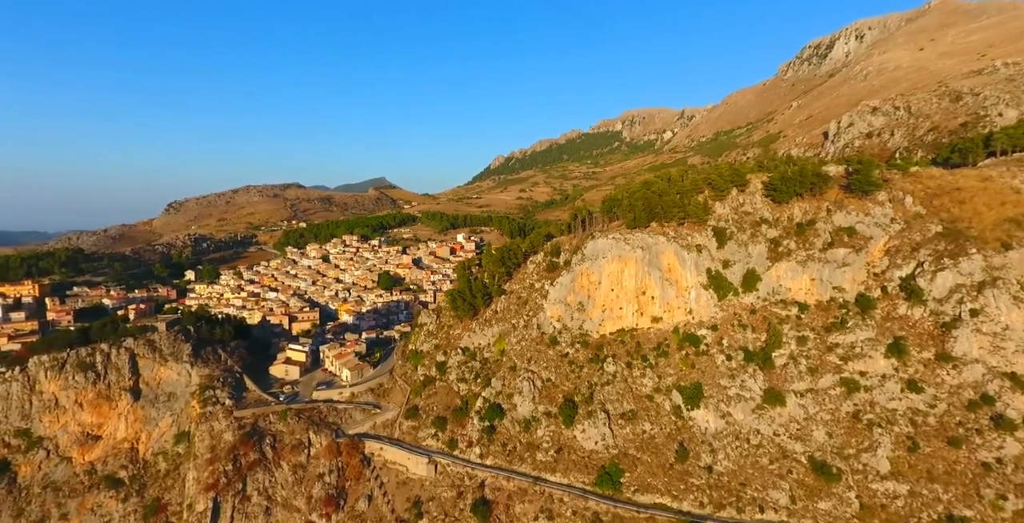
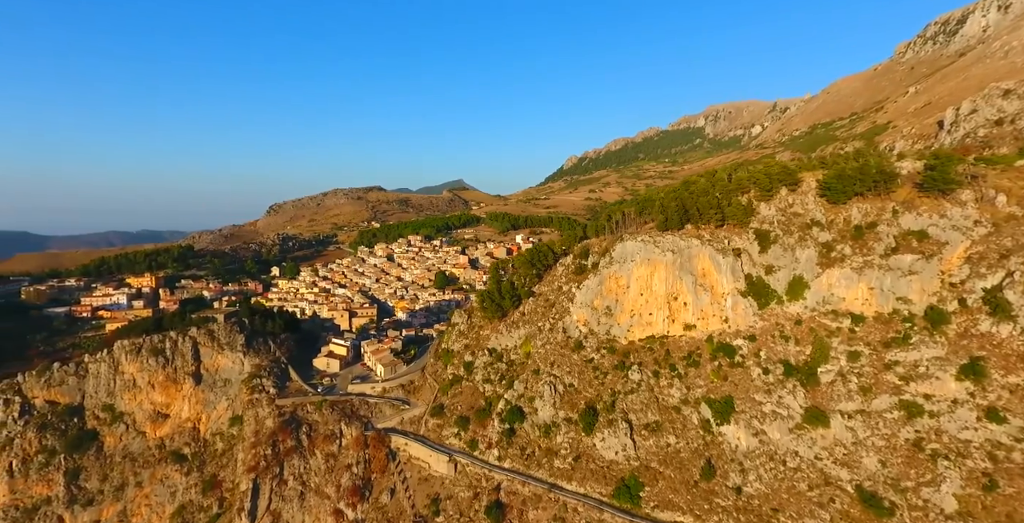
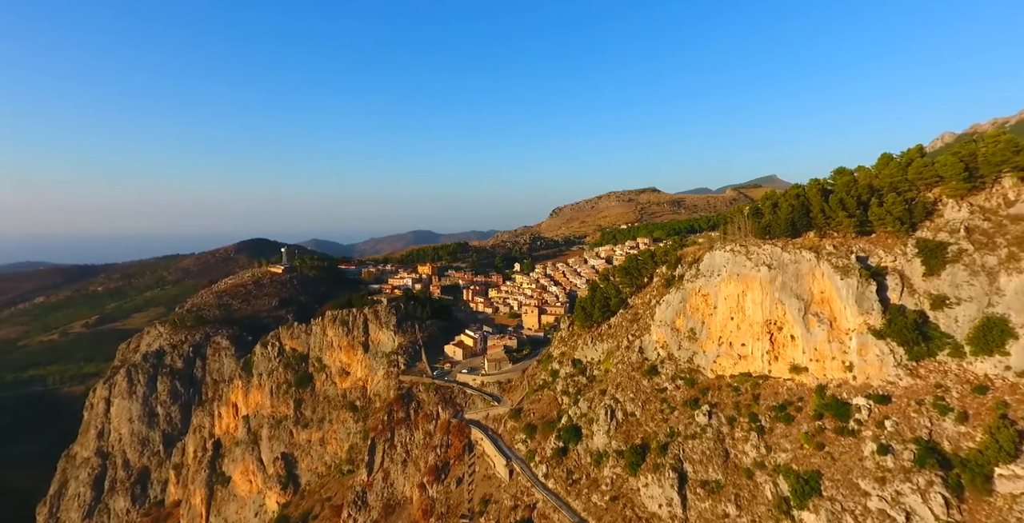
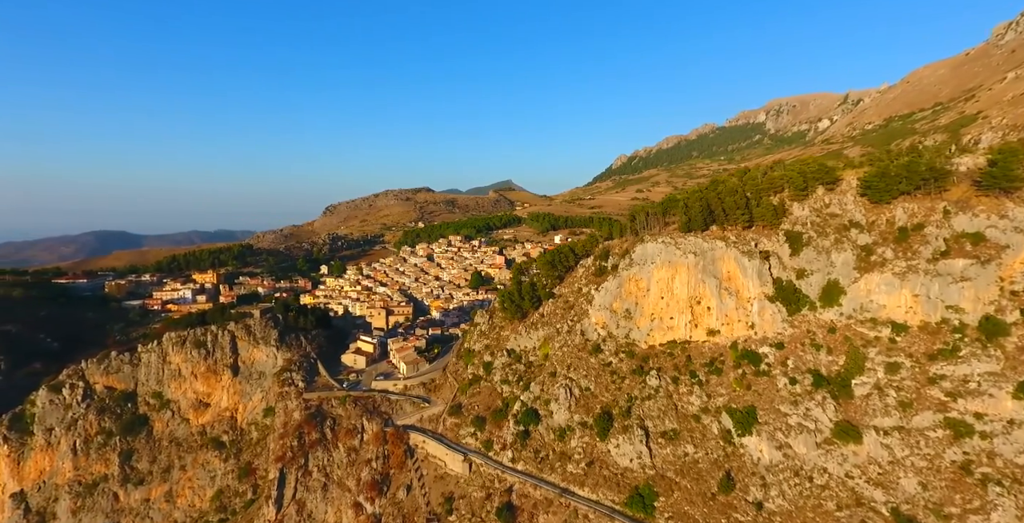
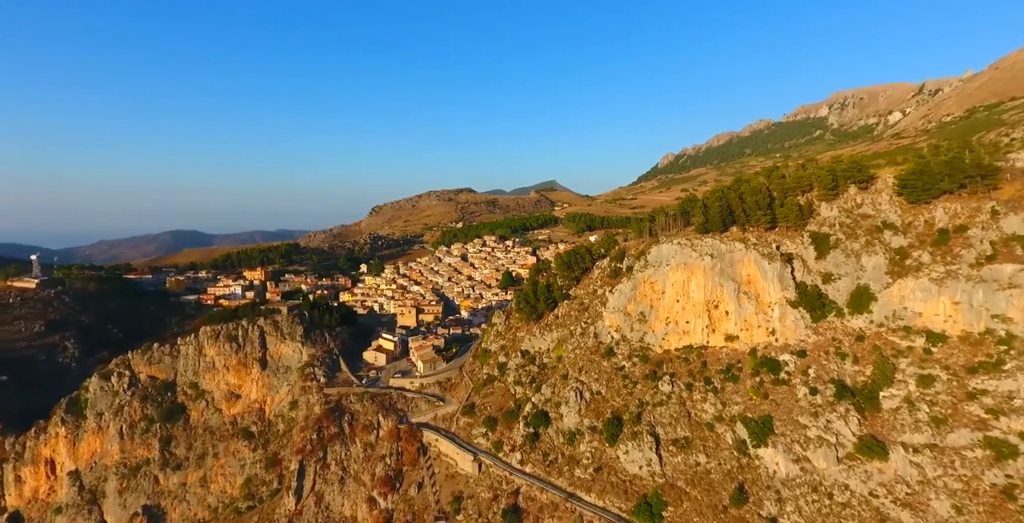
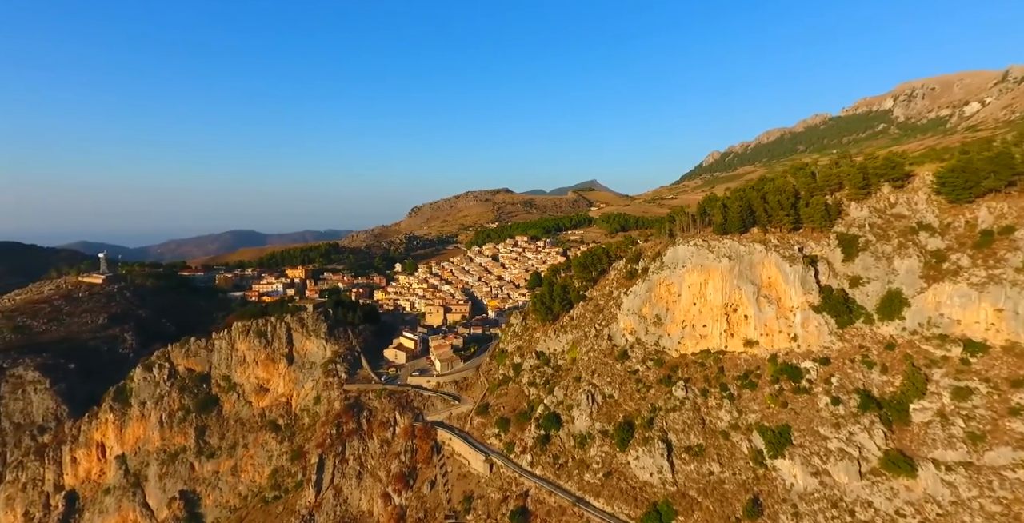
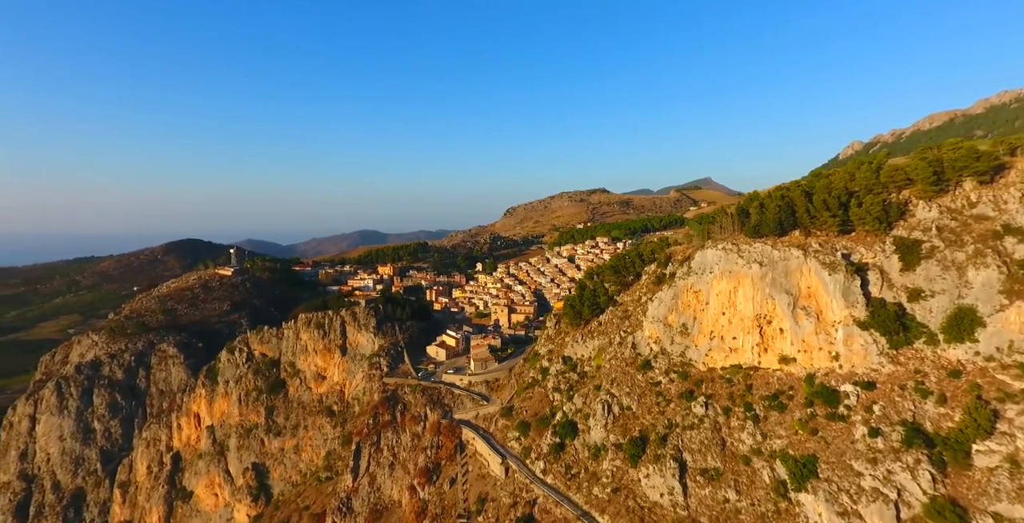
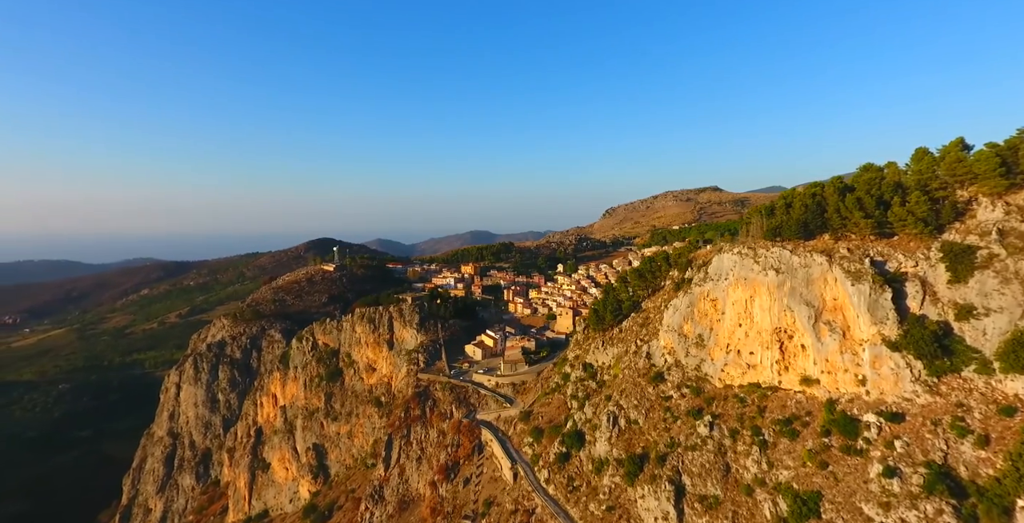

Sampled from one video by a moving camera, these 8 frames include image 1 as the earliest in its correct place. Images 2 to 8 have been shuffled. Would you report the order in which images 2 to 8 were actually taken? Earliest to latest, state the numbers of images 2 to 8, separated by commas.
2, 4, 5, 6, 7, 3, 8
